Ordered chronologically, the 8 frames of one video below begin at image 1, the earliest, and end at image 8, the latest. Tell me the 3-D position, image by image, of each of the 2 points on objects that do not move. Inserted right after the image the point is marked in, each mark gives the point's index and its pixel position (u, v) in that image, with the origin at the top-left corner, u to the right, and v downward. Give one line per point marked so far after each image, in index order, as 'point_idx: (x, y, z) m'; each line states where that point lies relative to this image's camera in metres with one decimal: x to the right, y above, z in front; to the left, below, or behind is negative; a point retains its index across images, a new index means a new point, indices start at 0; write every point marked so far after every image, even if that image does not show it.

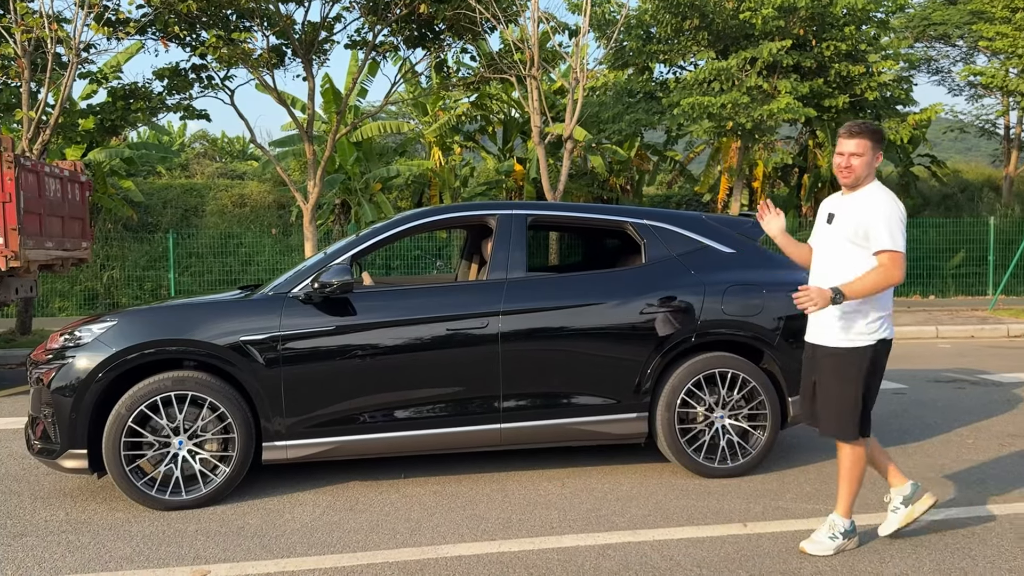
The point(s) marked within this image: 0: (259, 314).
0: (-1.3, -0.1, +4.3) m
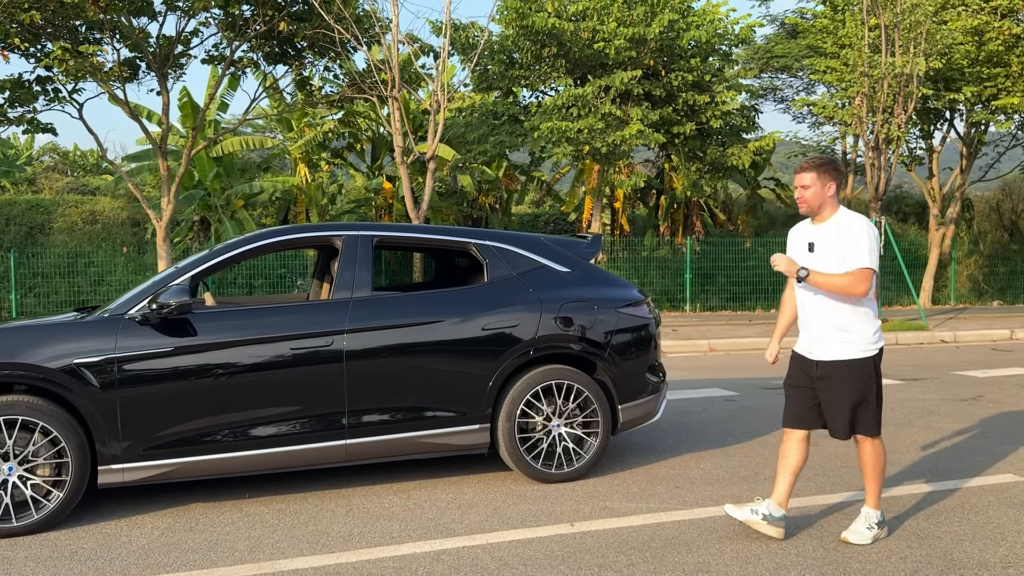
0: (-2.1, -0.2, +4.3) m
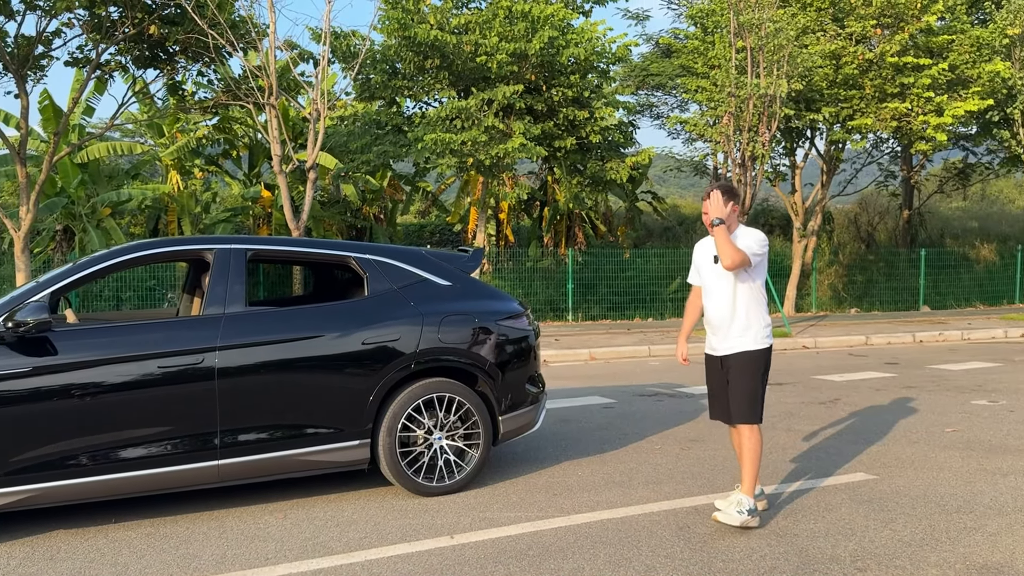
0: (-2.6, -0.3, +4.0) m
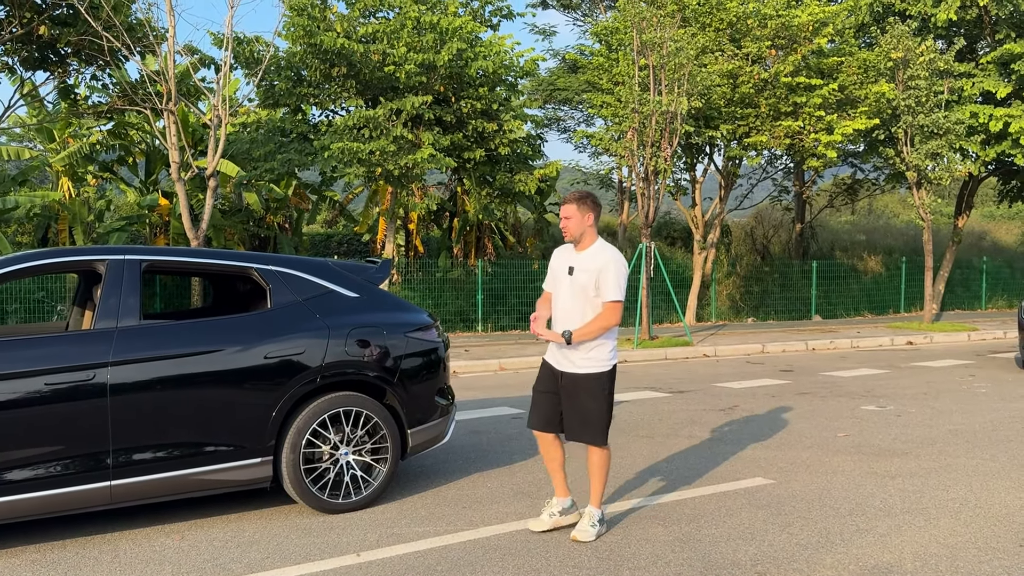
0: (-3.1, -0.4, +3.7) m
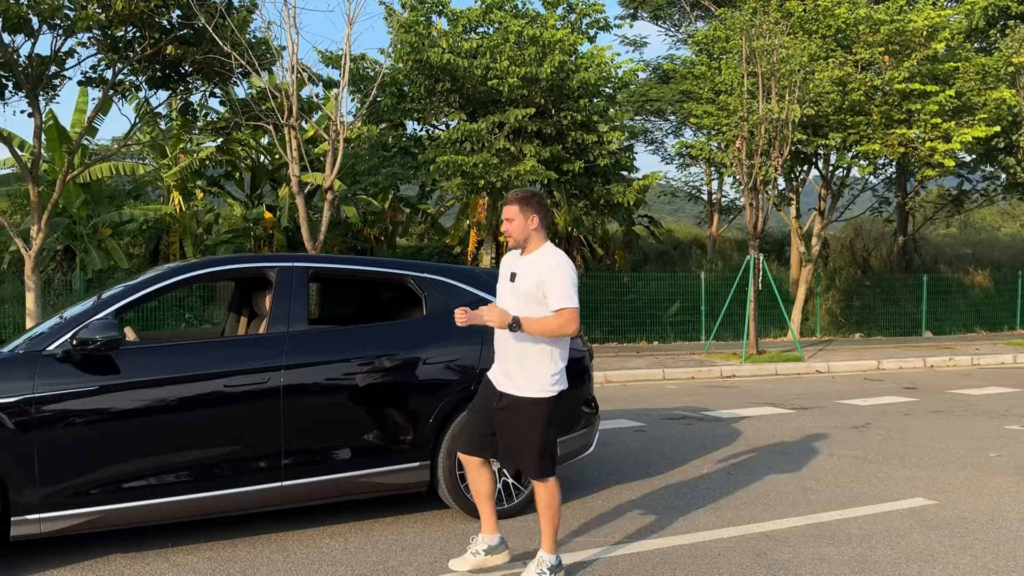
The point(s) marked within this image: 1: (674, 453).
0: (-2.3, -0.4, +3.9) m
1: (+1.3, -1.3, +7.0) m
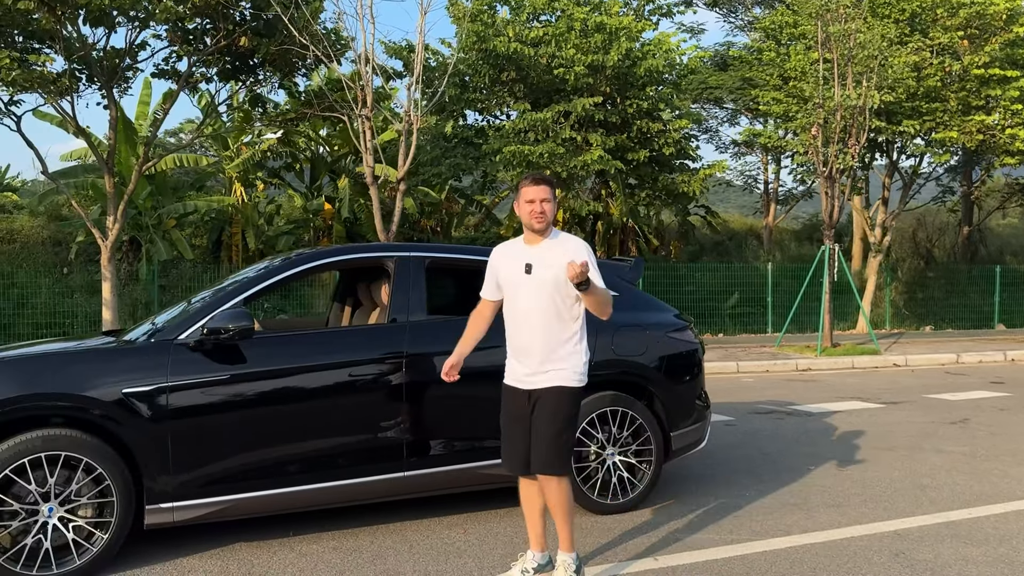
0: (-1.7, -0.3, +3.9) m
1: (+2.1, -1.3, +6.9) m
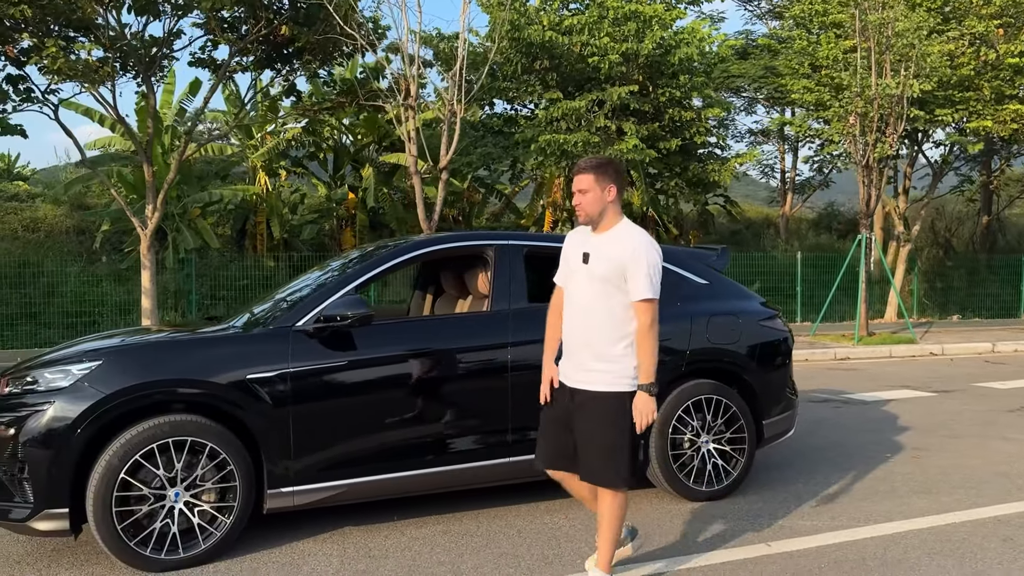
0: (-1.2, -0.3, +4.0) m
1: (+2.6, -1.2, +6.9) m
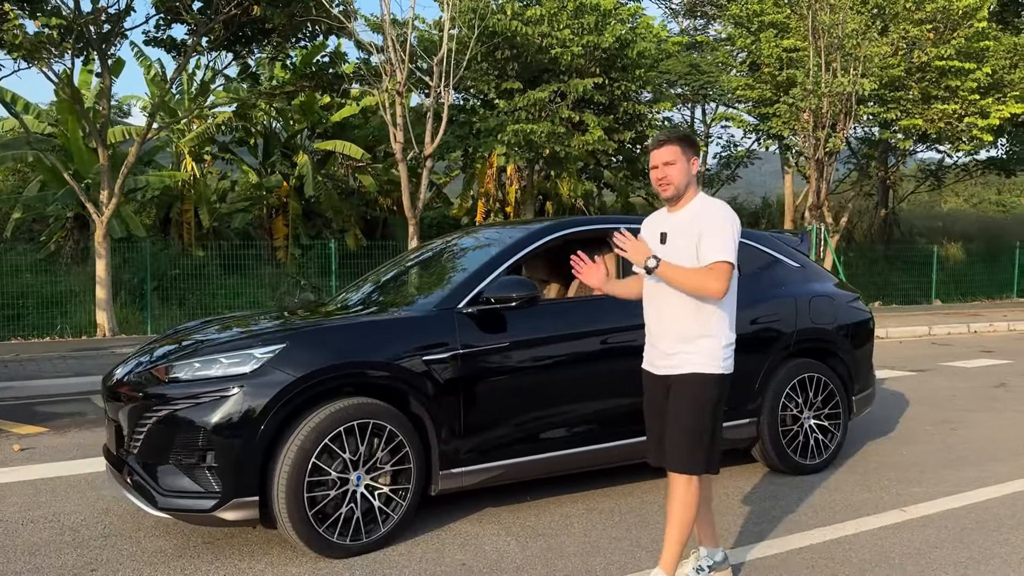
0: (-0.4, -0.2, +3.9) m
1: (+3.0, -1.0, +7.3) m
